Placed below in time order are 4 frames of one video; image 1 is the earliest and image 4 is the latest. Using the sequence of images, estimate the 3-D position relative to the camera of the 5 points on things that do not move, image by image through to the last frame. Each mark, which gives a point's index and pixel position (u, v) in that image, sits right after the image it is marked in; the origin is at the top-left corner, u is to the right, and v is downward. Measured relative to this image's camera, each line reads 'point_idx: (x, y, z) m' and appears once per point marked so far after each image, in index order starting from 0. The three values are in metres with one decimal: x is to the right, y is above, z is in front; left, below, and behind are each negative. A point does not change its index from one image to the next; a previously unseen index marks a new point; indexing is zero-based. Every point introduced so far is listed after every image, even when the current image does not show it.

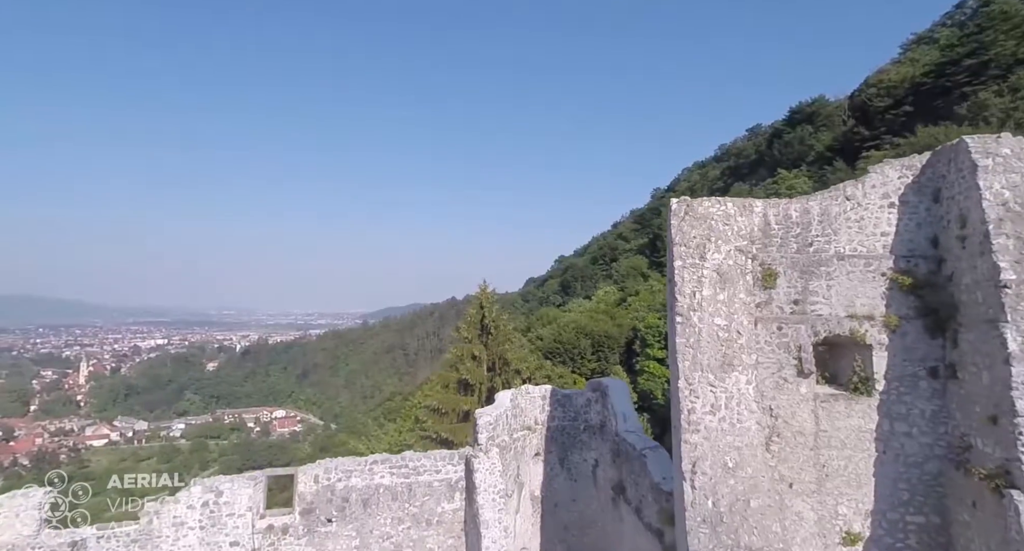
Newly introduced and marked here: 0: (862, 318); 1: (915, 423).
0: (+4.2, -0.5, +6.5) m
1: (+4.6, -1.7, +6.2) m
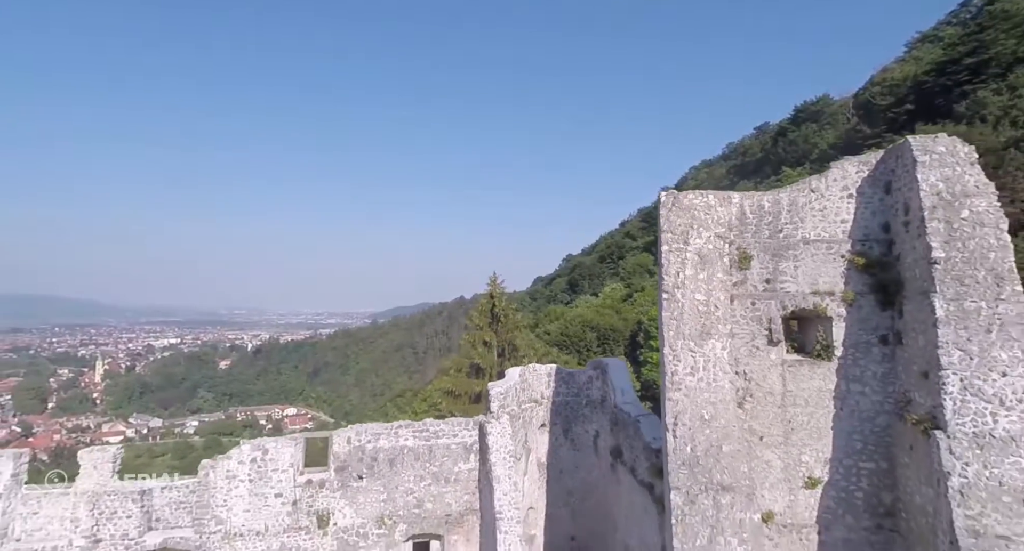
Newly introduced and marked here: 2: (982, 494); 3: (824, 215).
0: (+4.4, -0.2, +7.5) m
1: (+4.8, -1.4, +7.2) m
2: (+4.9, -2.3, +5.6) m
3: (+4.4, +0.9, +7.6) m
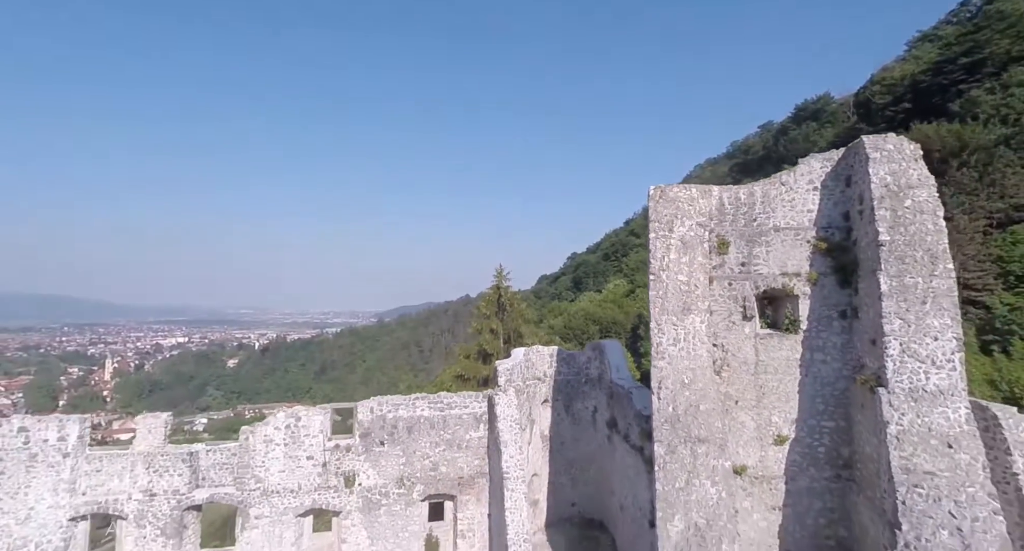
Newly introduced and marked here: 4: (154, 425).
0: (+4.5, 0.0, +8.5) m
1: (+4.8, -1.2, +8.2) m
2: (+4.9, -2.0, +6.6) m
3: (+4.5, +1.1, +8.6) m
4: (-6.6, -2.7, +9.8) m
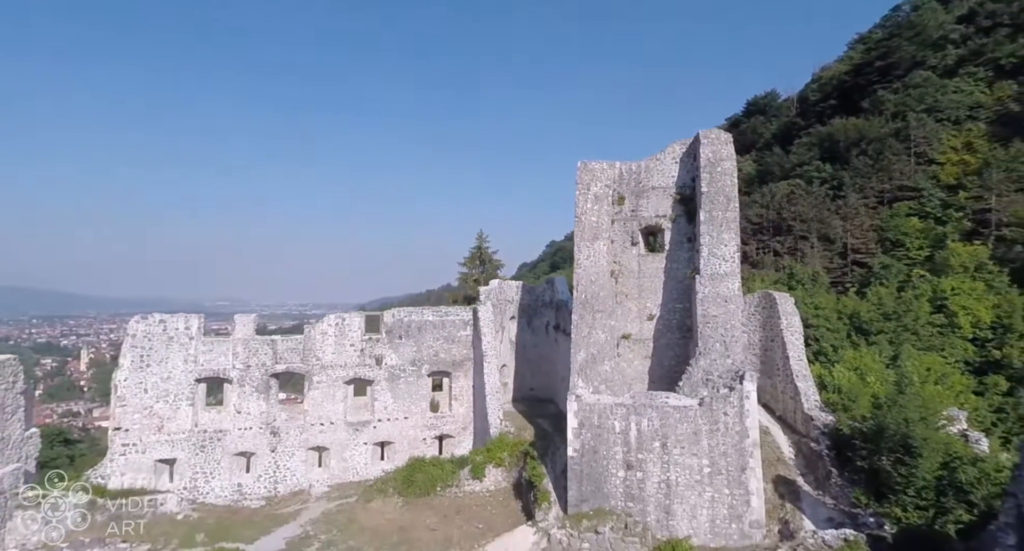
0: (+3.8, +1.5, +13.7) m
1: (+4.2, +0.3, +13.4) m
2: (+4.4, -0.5, +11.8) m
3: (+3.9, +2.6, +13.8) m
4: (-7.2, -1.3, +14.6) m
